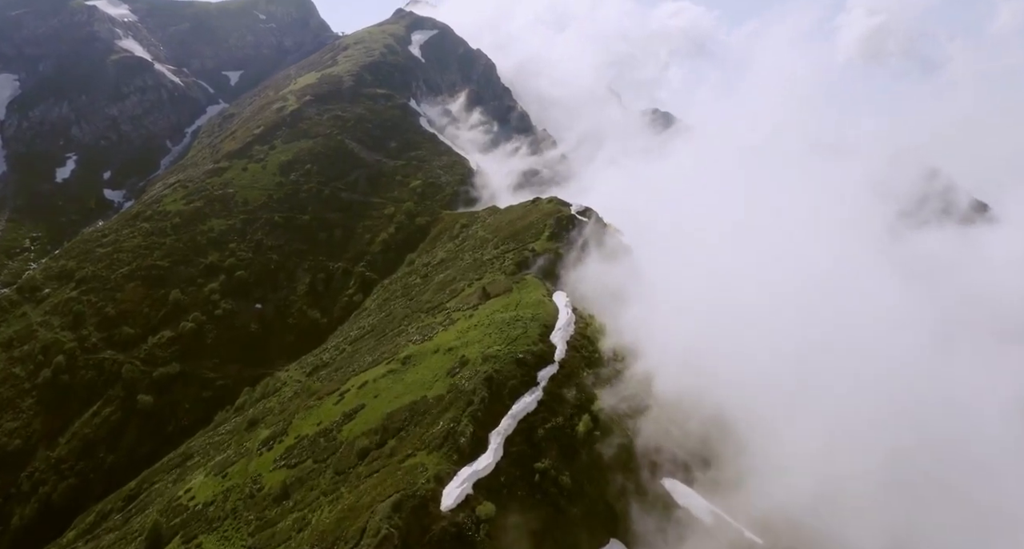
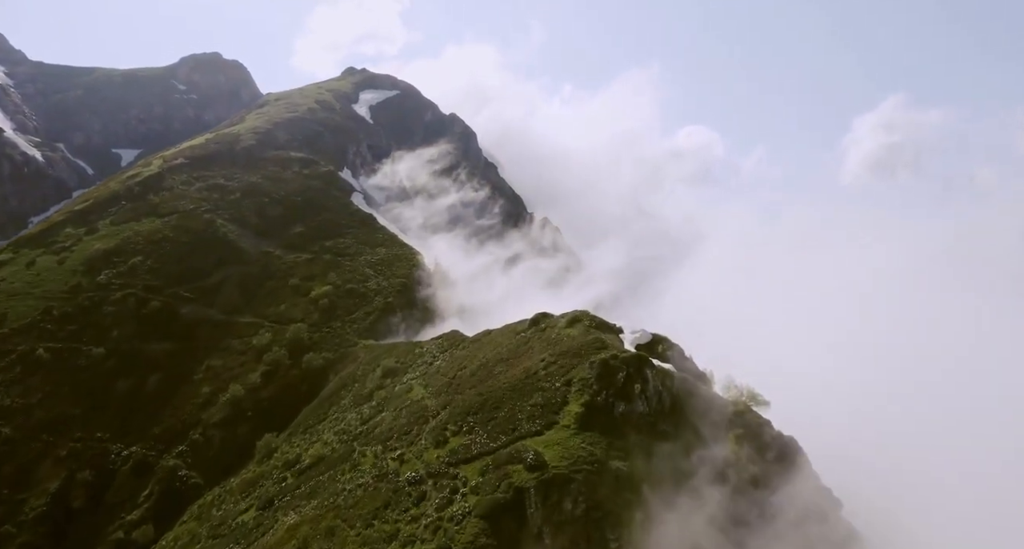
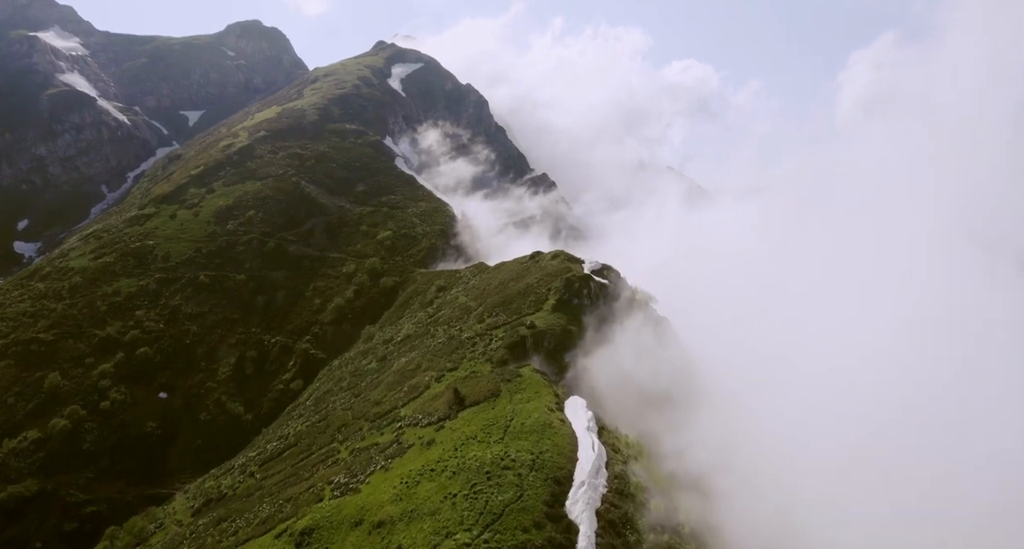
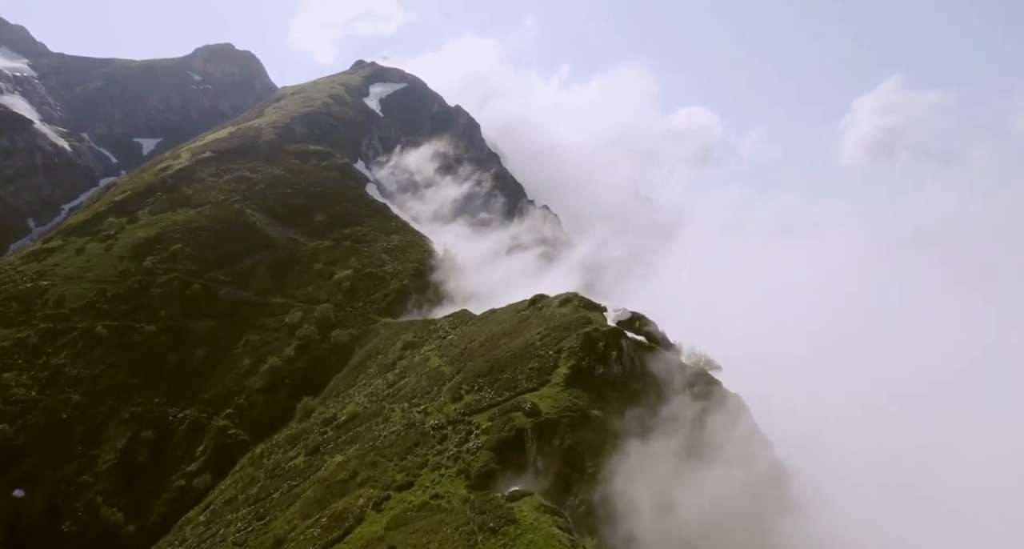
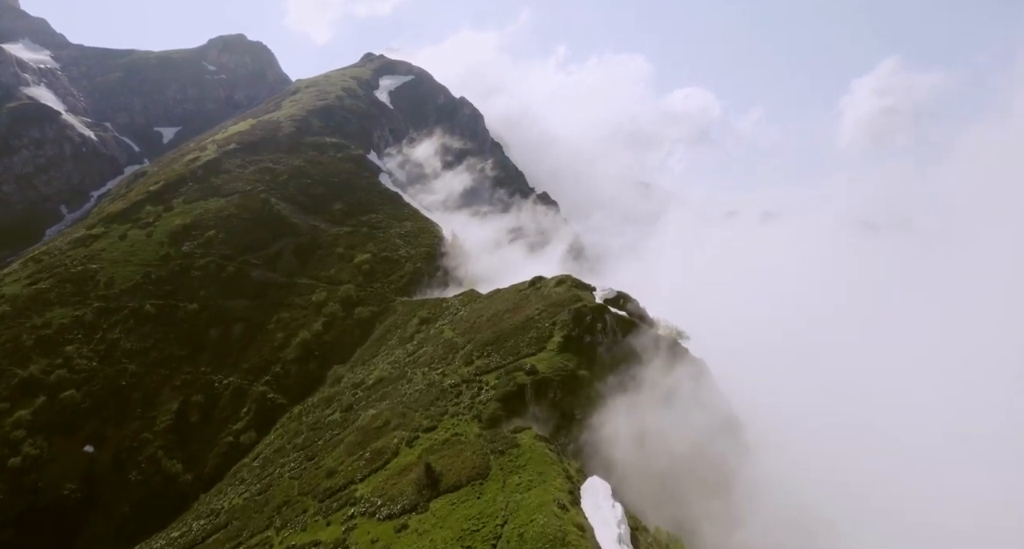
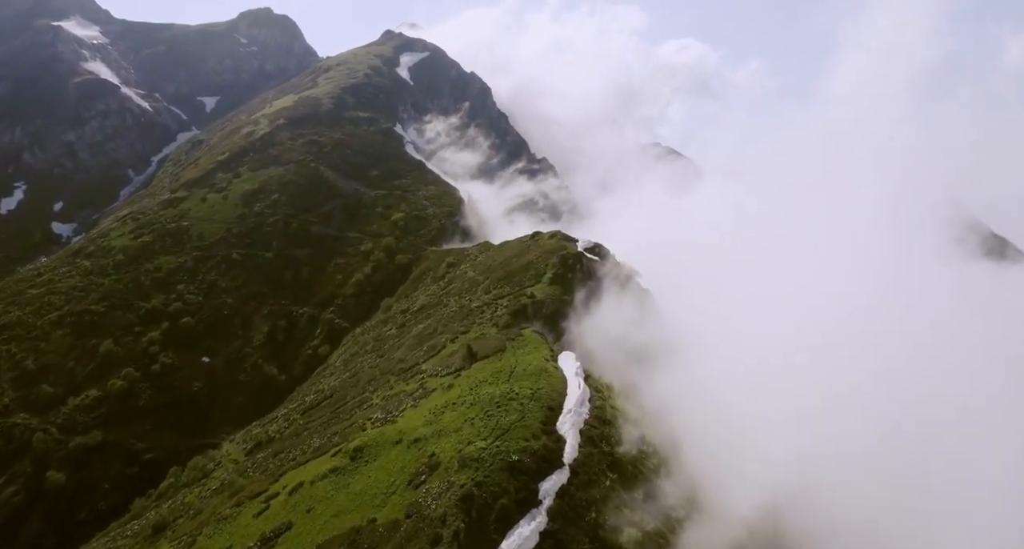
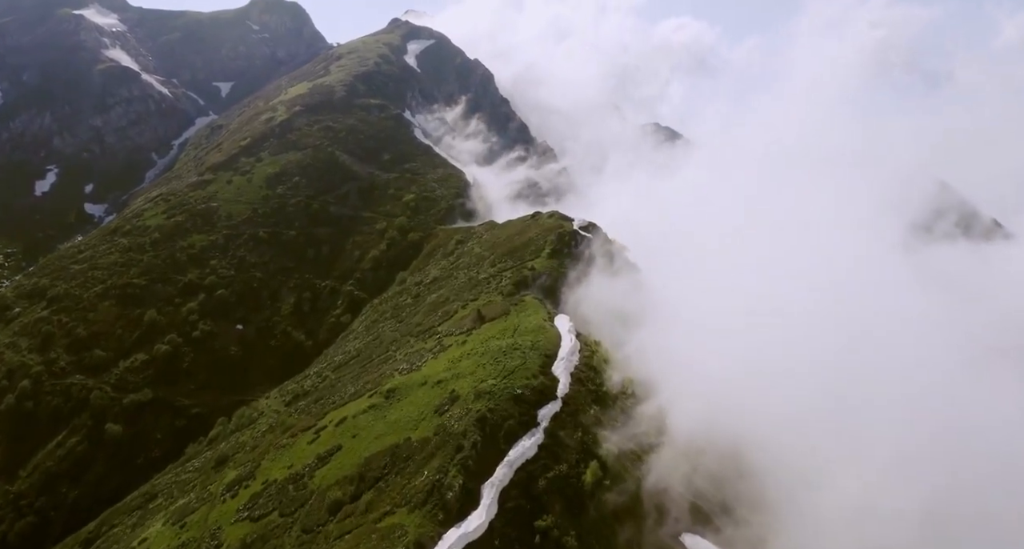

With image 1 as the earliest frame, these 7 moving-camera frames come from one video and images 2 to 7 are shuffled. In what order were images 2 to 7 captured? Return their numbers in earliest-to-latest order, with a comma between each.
7, 6, 3, 5, 4, 2
